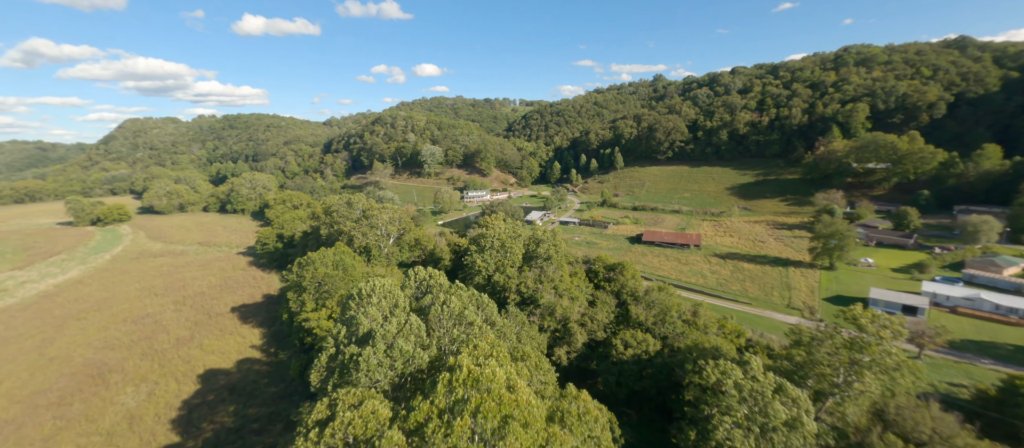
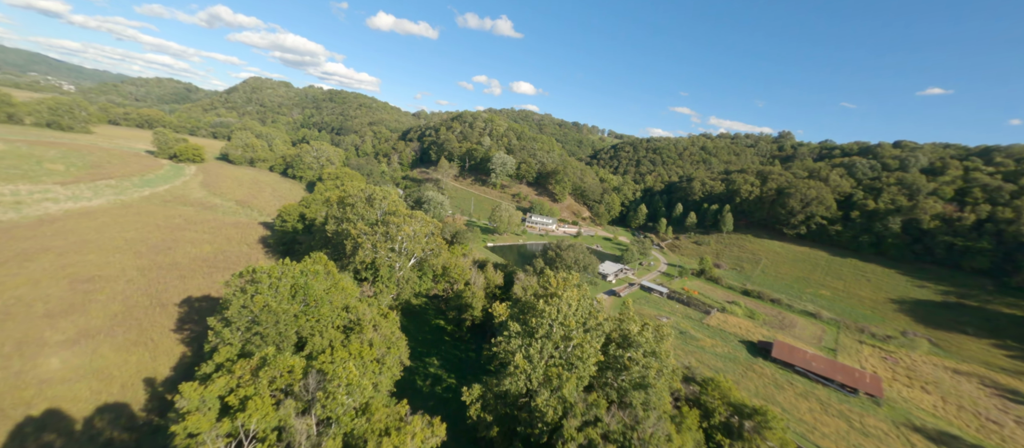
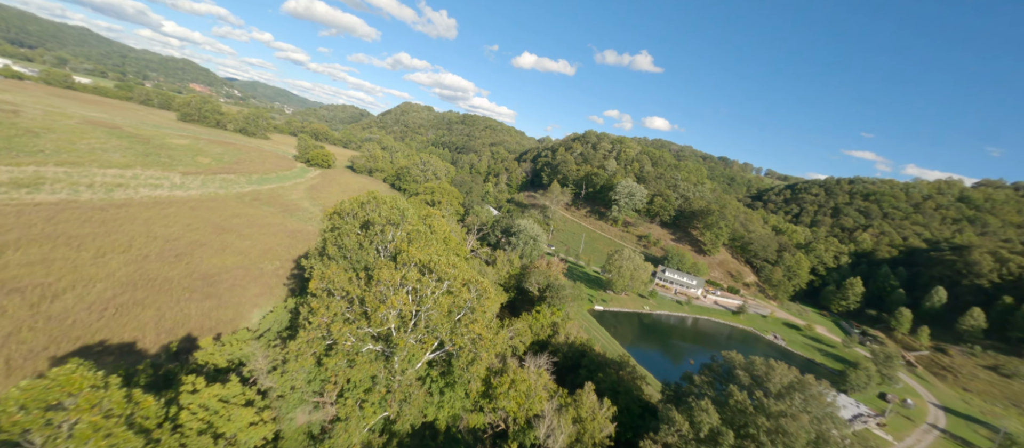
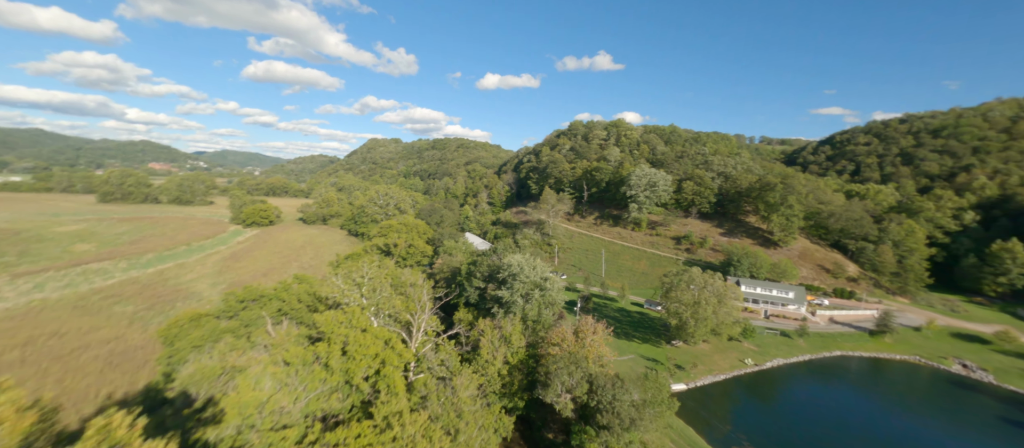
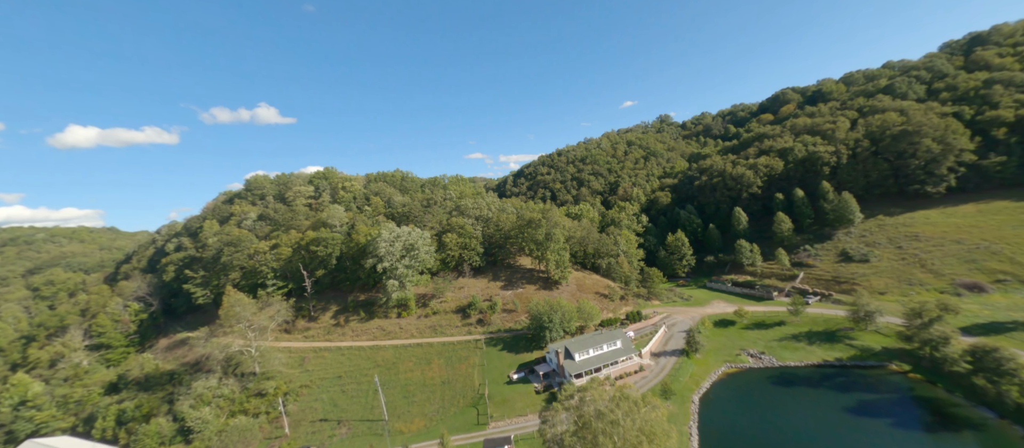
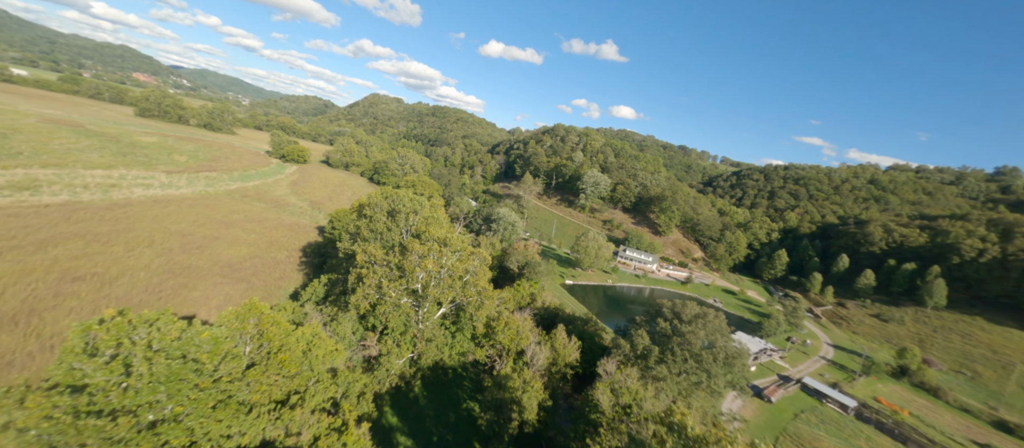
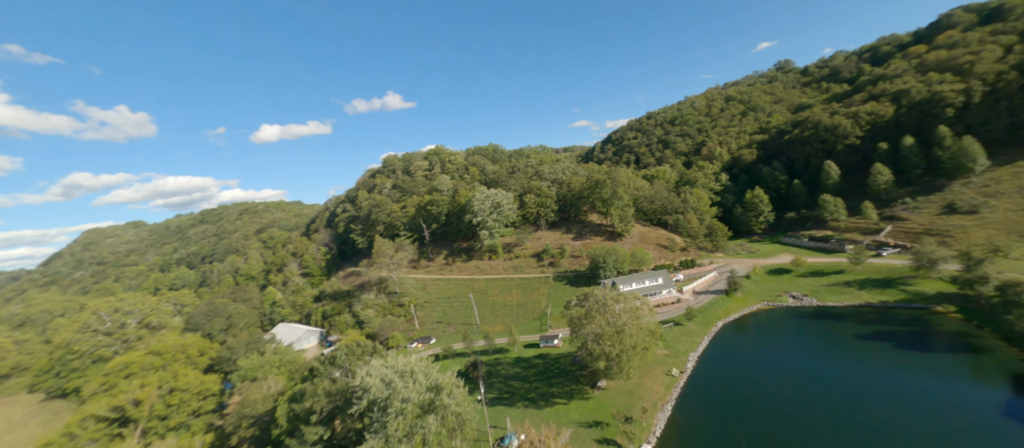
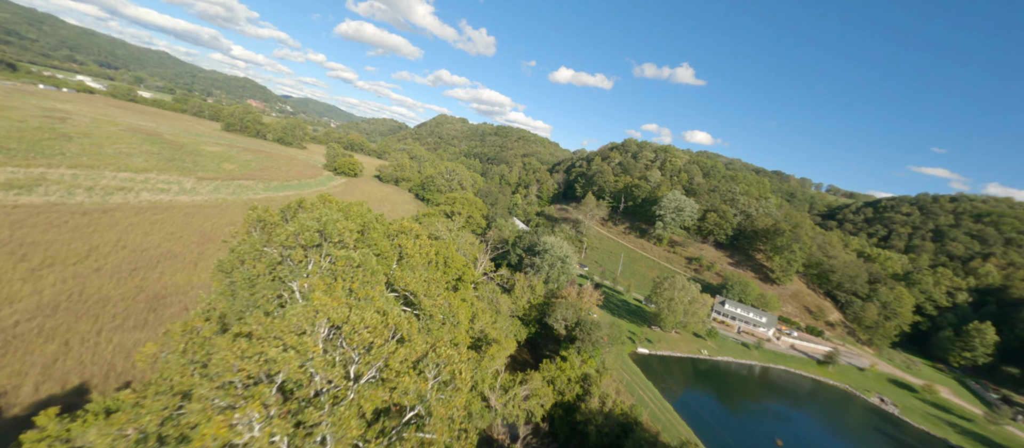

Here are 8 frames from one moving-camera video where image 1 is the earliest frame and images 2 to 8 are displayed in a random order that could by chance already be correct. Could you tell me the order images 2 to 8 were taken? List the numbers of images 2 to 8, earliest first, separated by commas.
2, 6, 3, 8, 4, 7, 5
